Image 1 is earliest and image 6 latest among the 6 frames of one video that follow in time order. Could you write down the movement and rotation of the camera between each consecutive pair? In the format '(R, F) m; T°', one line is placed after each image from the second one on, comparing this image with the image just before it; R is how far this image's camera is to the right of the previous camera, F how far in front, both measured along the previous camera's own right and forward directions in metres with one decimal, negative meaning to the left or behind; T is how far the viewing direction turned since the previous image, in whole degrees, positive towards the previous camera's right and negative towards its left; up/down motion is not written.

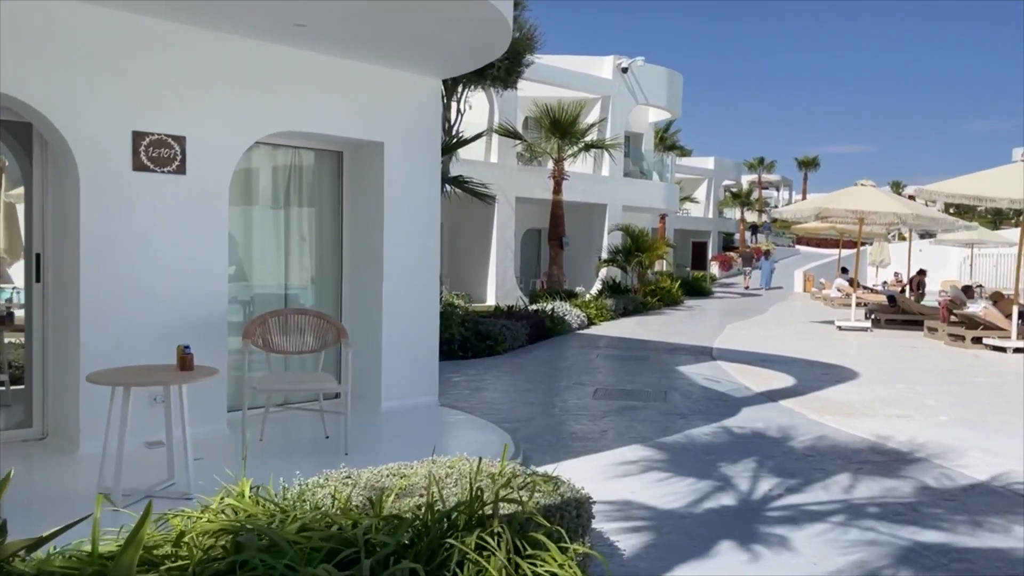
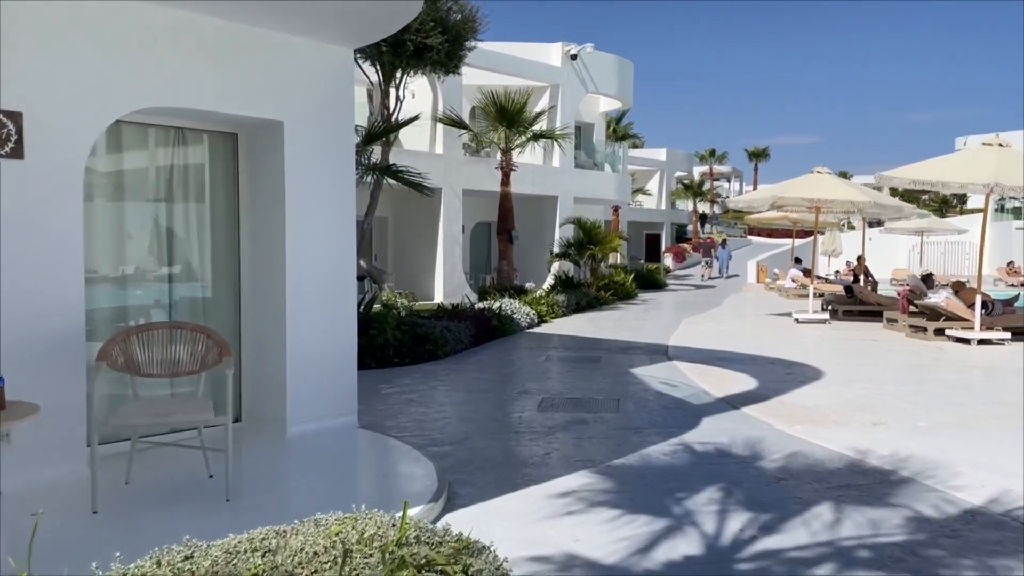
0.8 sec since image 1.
(+0.2, +0.9) m; +3°
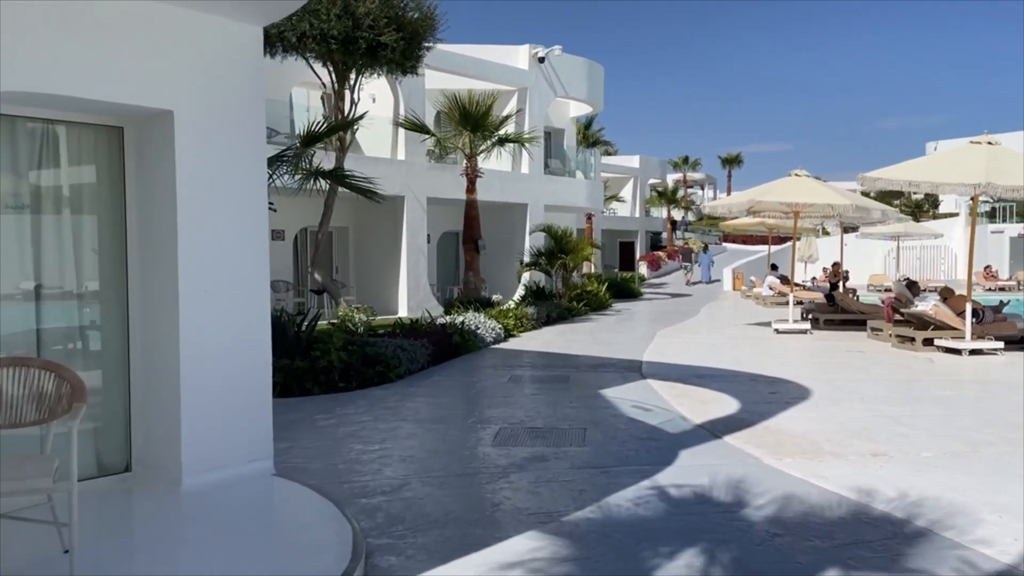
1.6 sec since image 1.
(+0.2, +0.9) m; +2°
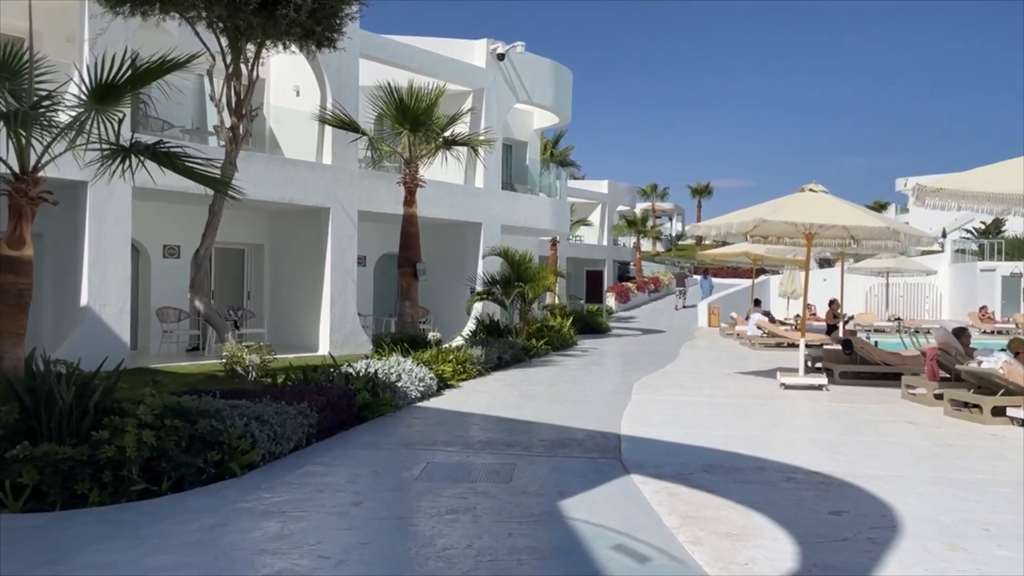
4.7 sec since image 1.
(+0.4, +3.5) m; +3°
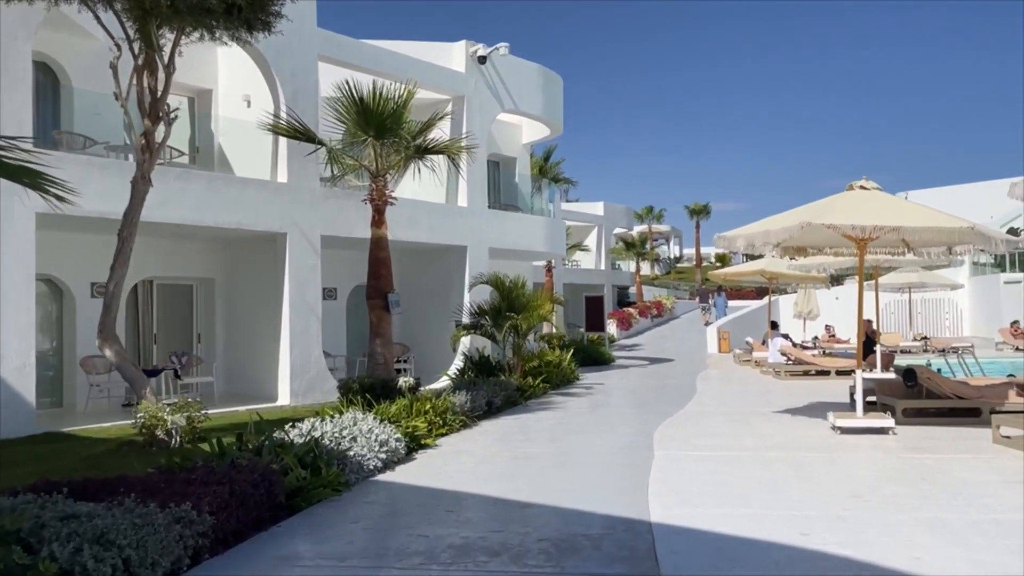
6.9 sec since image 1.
(+0.1, +2.4) m; 0°
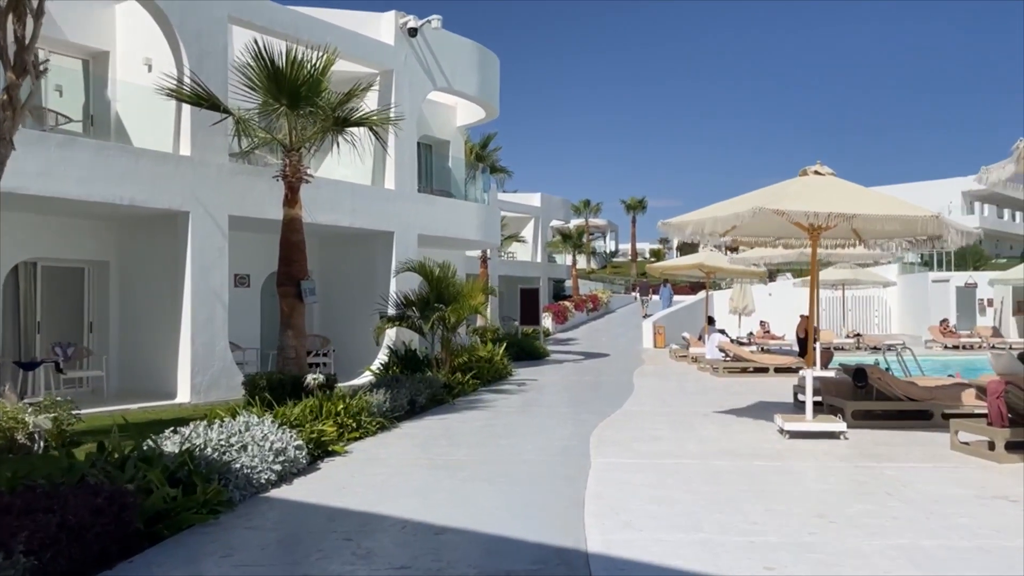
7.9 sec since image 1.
(+0.1, +1.0) m; +5°
